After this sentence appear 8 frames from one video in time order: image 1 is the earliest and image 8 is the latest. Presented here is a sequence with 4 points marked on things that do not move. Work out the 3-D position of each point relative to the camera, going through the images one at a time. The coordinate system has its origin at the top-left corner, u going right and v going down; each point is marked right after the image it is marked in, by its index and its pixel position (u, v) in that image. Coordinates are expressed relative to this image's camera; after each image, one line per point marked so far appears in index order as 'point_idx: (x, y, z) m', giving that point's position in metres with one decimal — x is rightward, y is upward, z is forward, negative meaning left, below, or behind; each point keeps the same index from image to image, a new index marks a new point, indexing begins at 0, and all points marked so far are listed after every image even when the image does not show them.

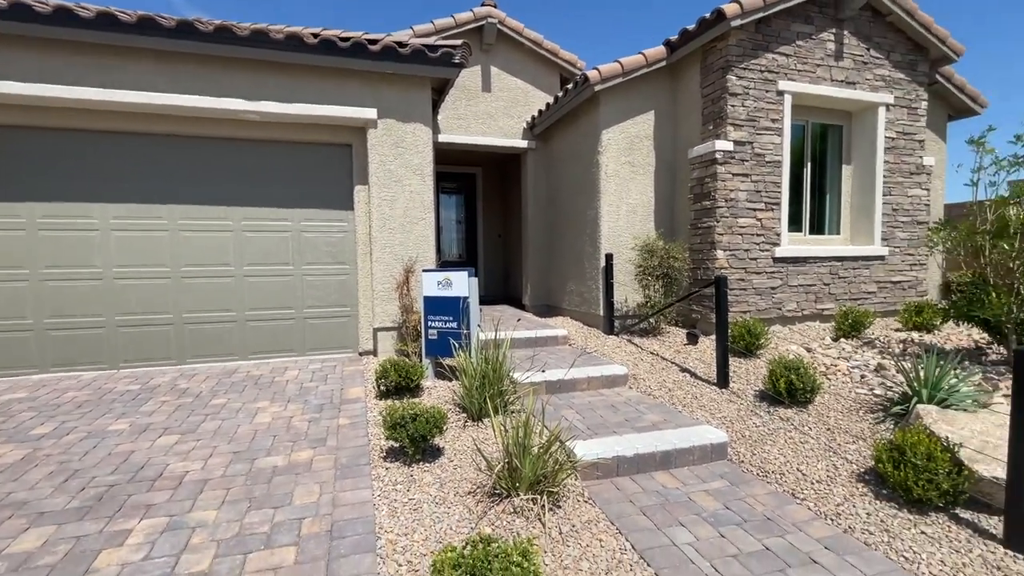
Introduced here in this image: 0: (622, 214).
0: (+1.7, +1.2, +7.6) m
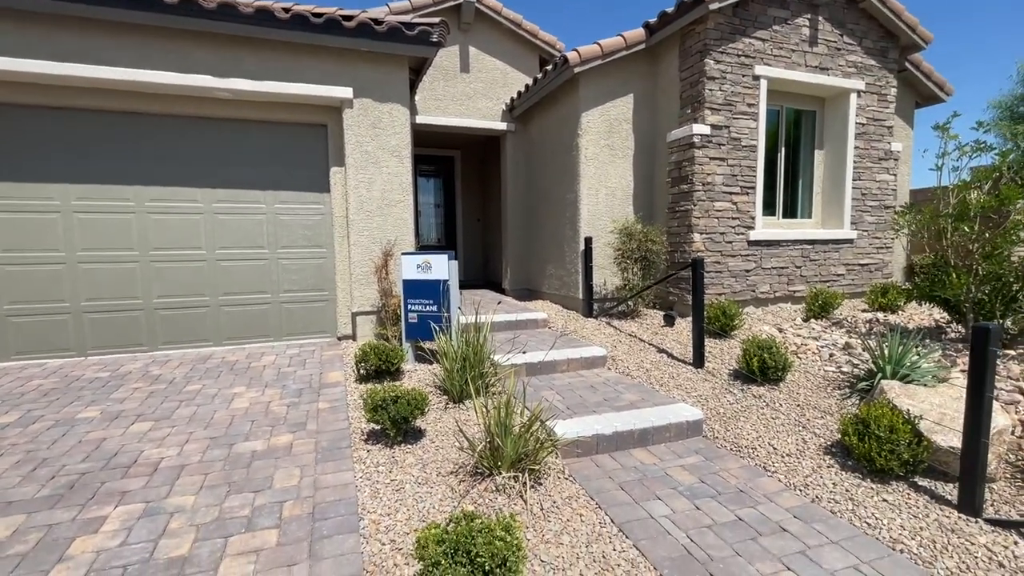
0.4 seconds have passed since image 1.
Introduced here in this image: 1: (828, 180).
0: (+1.4, +1.4, +7.6) m
1: (+5.4, +1.8, +8.3) m
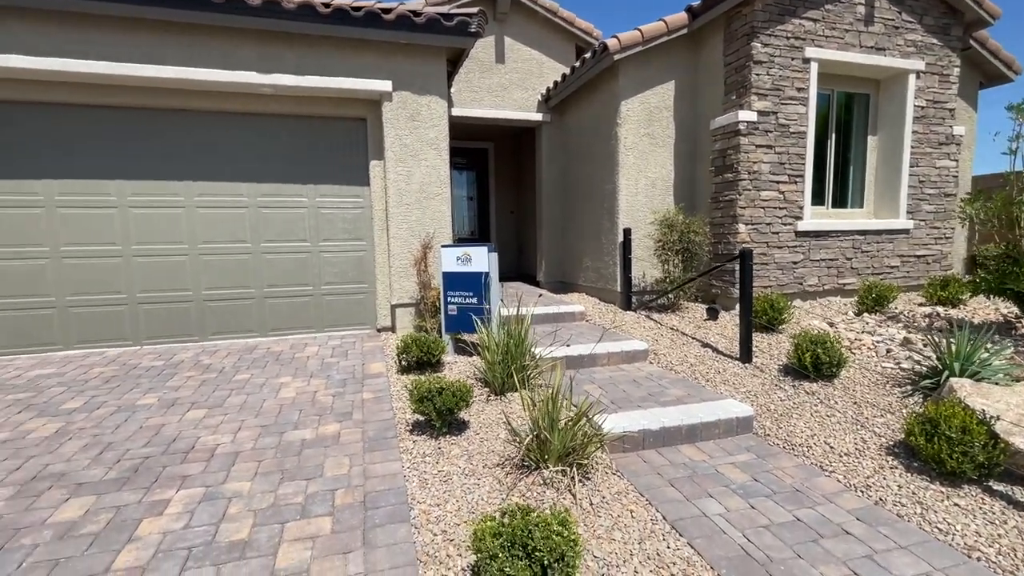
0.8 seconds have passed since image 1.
0: (+2.0, +1.5, +7.5) m
1: (+6.0, +2.0, +7.8) m
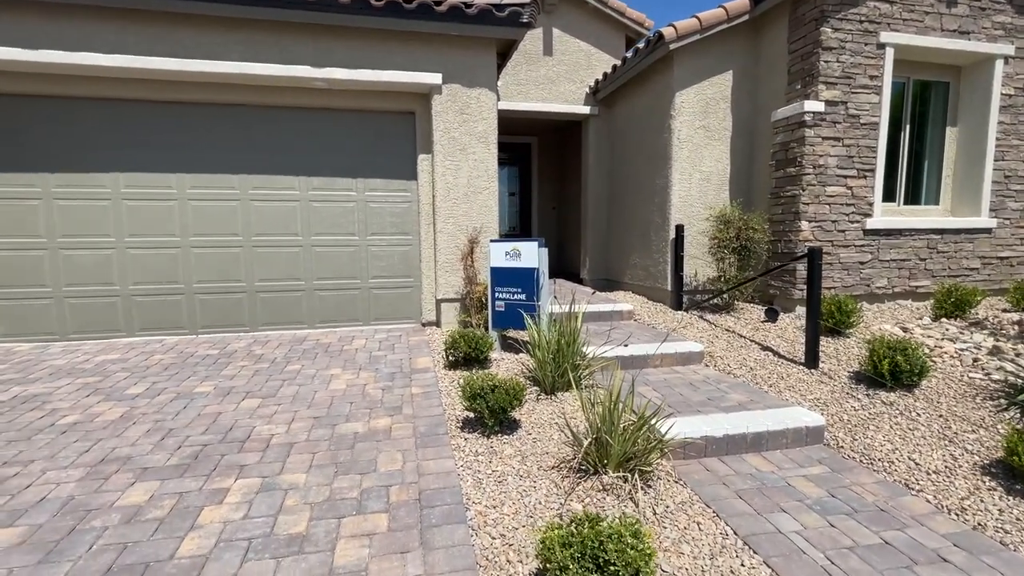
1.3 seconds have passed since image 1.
0: (+2.7, +1.6, +7.2) m
1: (+6.8, +1.9, +7.2) m
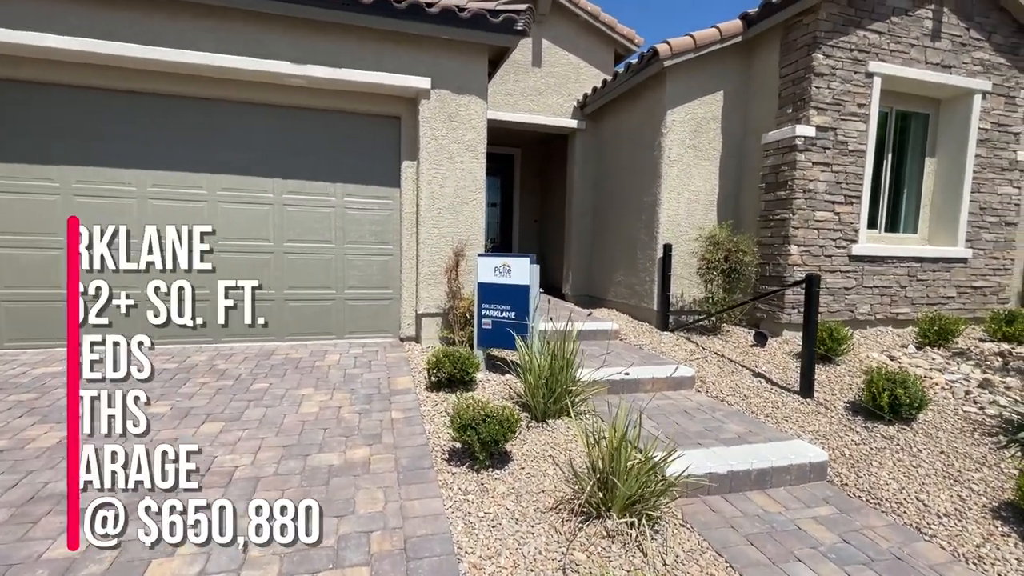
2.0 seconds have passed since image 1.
0: (+2.5, +1.3, +7.1) m
1: (+6.6, +1.5, +7.4) m
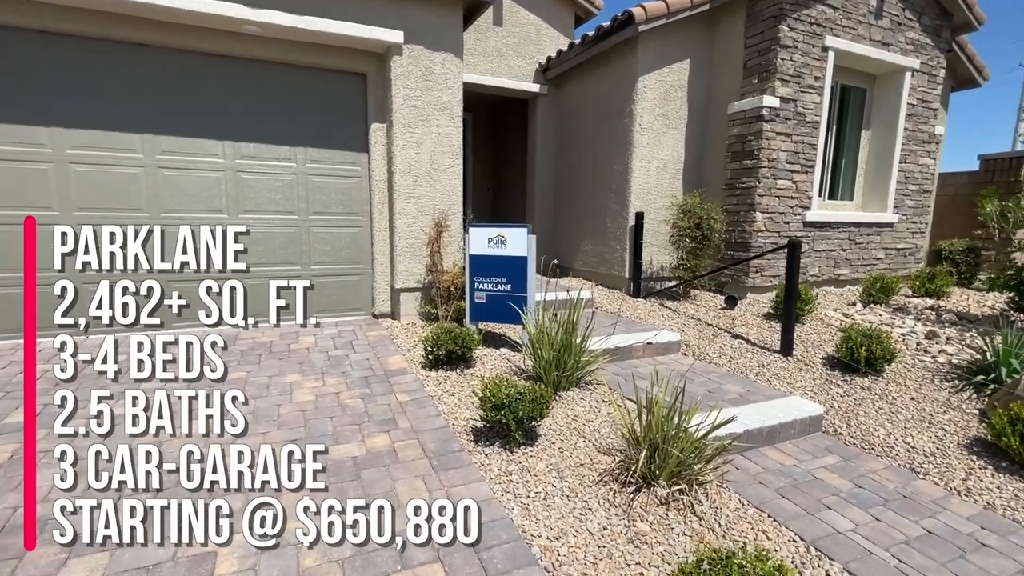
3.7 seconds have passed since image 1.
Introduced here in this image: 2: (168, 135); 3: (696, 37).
0: (+2.1, +1.7, +7.2) m
1: (+6.0, +2.1, +8.1) m
2: (-3.7, +1.6, +5.1) m
3: (+2.7, +3.7, +7.2) m
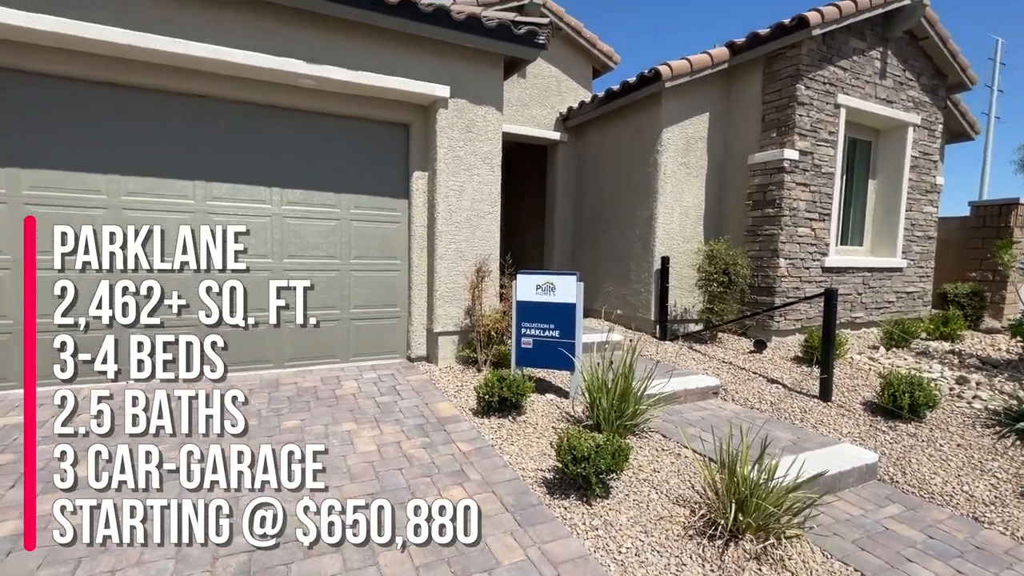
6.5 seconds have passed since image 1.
0: (+2.5, +1.1, +7.4) m
1: (+6.5, +1.4, +8.5) m
2: (-3.2, +1.2, +5.2) m
3: (+3.2, +3.1, +7.6) m
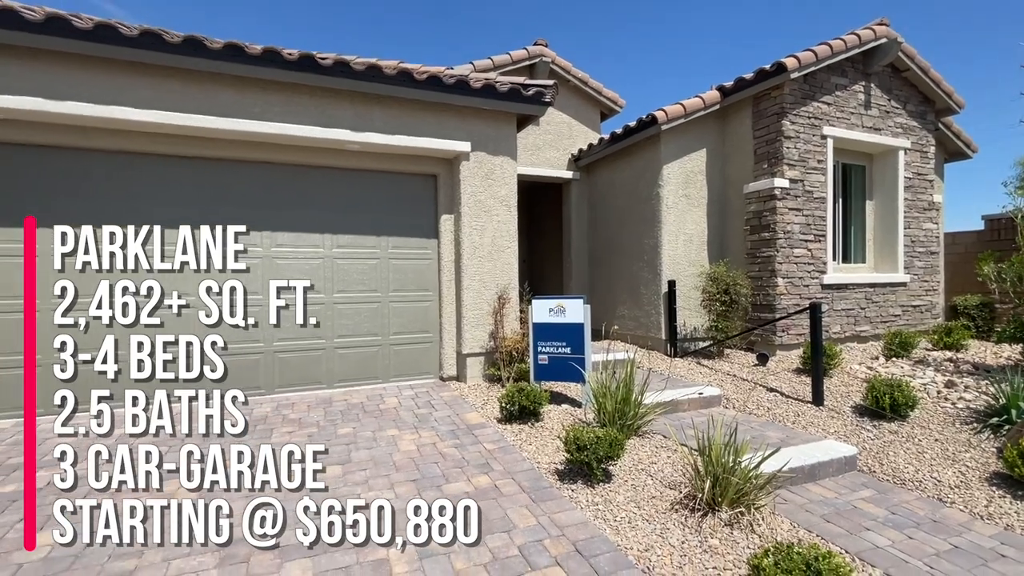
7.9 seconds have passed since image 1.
0: (+2.8, +0.7, +8.1) m
1: (+6.8, +1.1, +8.9) m
2: (-3.0, +0.7, +6.3) m
3: (+3.4, +2.7, +8.4) m
